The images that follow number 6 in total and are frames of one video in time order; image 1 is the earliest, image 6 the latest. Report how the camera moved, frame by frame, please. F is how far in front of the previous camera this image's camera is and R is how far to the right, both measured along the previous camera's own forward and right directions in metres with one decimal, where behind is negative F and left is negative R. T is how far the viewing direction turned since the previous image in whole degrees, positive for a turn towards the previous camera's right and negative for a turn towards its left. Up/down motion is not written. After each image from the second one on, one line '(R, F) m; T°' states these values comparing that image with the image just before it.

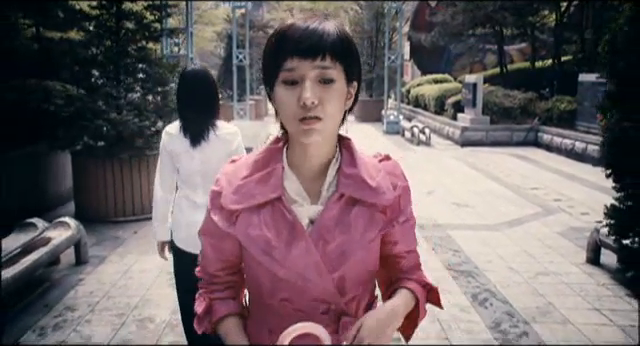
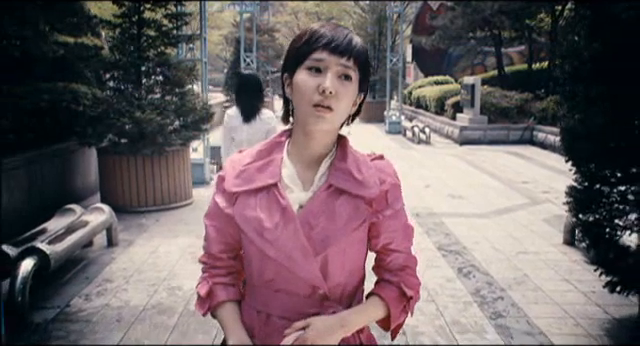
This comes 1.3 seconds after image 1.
(0.0, -0.7) m; 0°
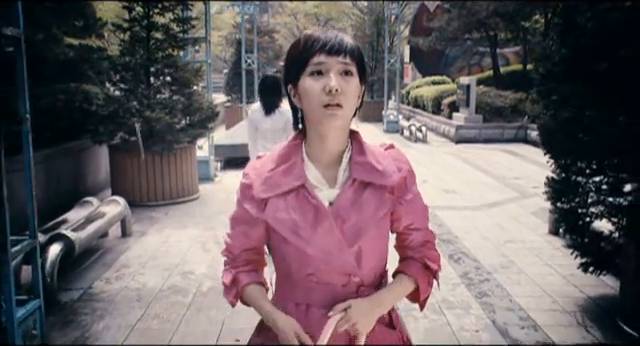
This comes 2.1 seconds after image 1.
(0.0, -0.4) m; 0°
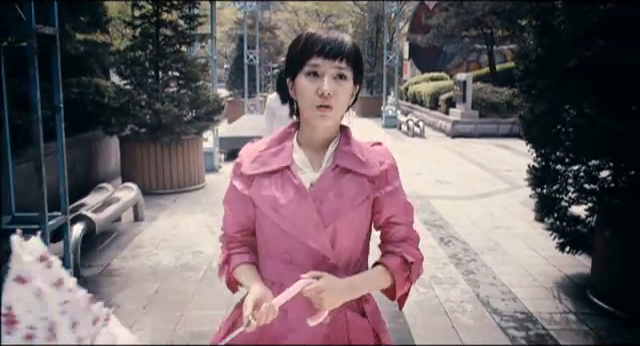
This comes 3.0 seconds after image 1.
(0.0, -0.4) m; 0°
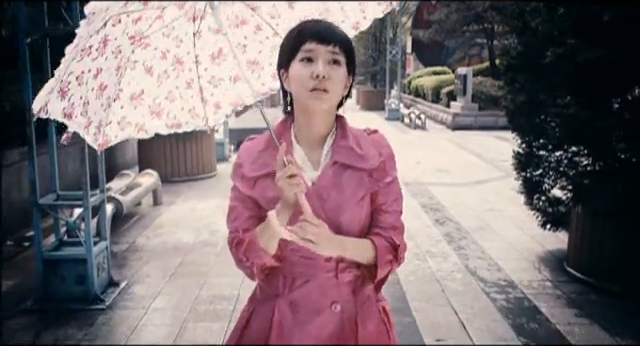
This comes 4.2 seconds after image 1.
(0.0, -0.6) m; 0°
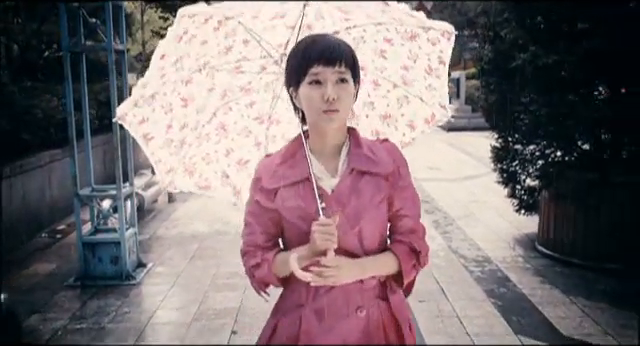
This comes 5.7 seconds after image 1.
(0.0, -0.7) m; 0°
